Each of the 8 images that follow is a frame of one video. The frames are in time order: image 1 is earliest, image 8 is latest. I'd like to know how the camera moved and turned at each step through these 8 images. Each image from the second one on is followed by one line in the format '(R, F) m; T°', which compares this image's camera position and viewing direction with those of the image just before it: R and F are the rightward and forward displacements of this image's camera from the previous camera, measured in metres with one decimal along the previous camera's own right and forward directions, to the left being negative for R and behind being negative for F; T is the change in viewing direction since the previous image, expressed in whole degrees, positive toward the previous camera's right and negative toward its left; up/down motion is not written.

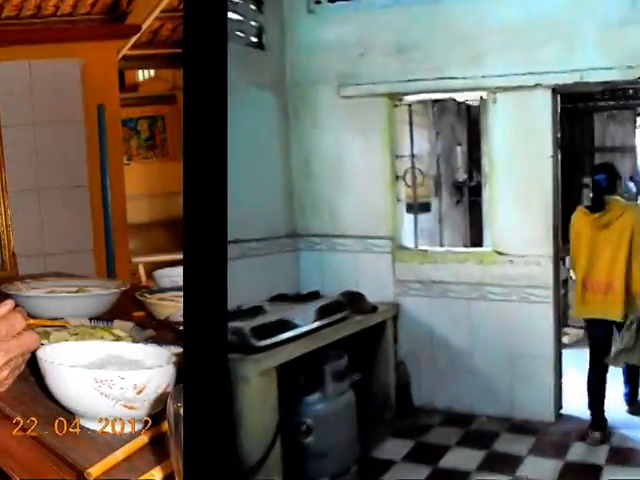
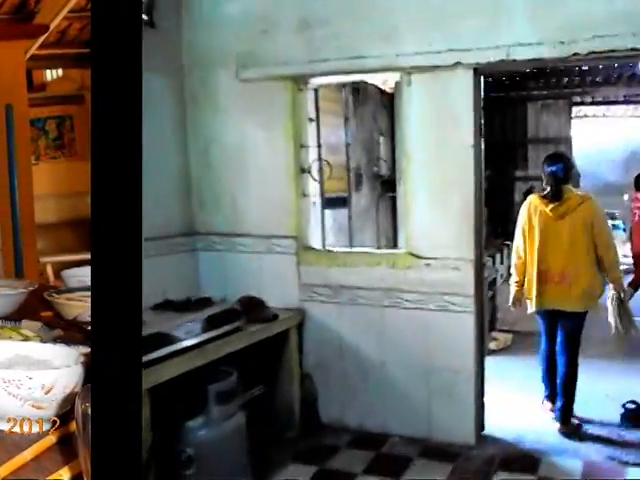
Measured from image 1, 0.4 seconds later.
(+0.6, +0.4) m; +2°
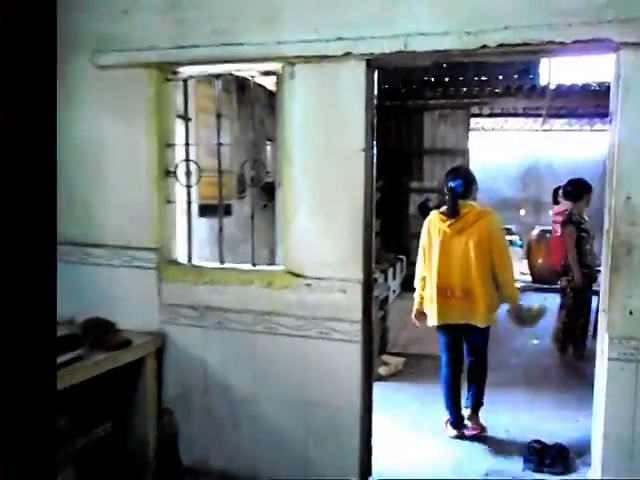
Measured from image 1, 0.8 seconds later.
(+0.4, +0.4) m; +7°
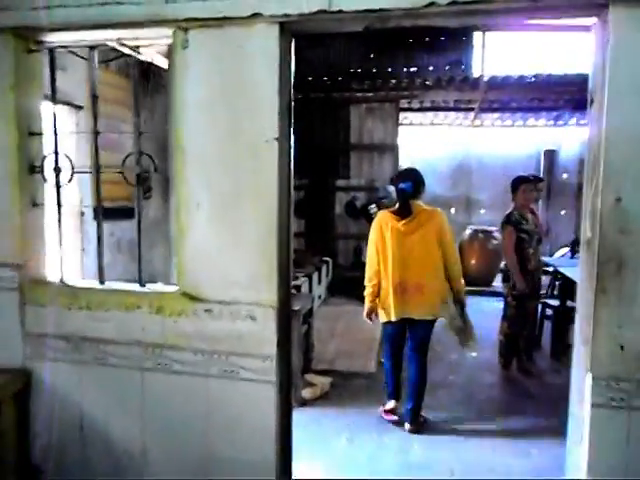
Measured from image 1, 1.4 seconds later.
(+0.1, +0.5) m; +8°
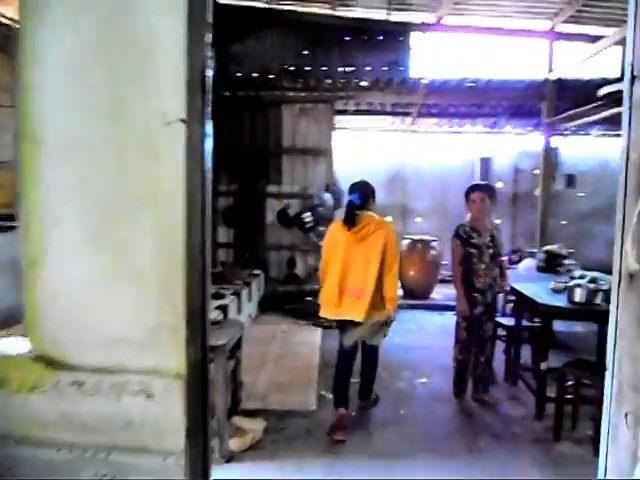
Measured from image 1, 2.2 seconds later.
(0.0, +0.6) m; +8°
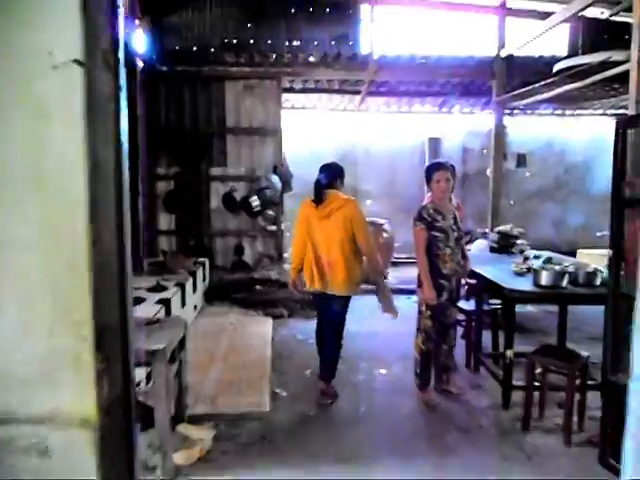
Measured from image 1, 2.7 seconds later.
(0.0, +0.3) m; +6°
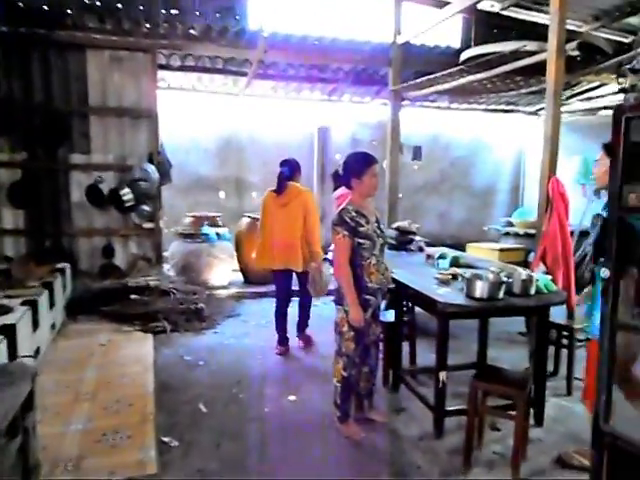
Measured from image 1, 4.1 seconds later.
(-0.1, +0.7) m; +13°
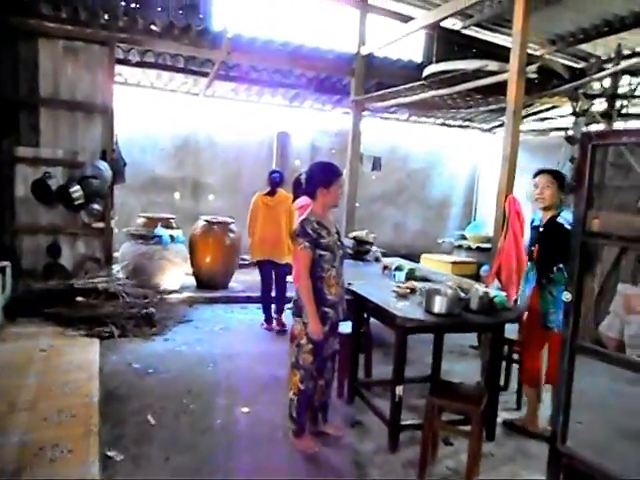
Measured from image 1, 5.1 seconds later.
(0.0, +0.1) m; +5°
